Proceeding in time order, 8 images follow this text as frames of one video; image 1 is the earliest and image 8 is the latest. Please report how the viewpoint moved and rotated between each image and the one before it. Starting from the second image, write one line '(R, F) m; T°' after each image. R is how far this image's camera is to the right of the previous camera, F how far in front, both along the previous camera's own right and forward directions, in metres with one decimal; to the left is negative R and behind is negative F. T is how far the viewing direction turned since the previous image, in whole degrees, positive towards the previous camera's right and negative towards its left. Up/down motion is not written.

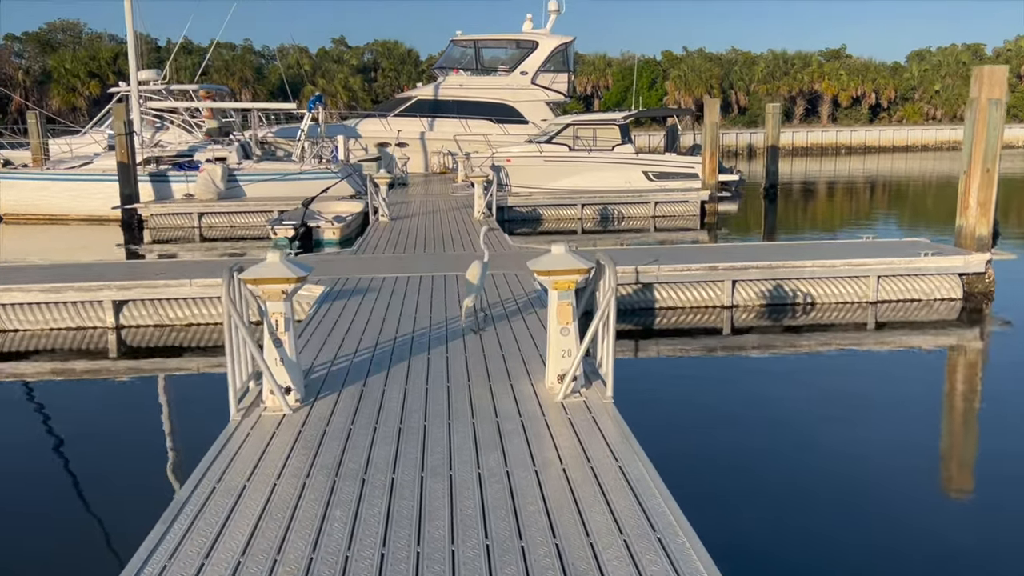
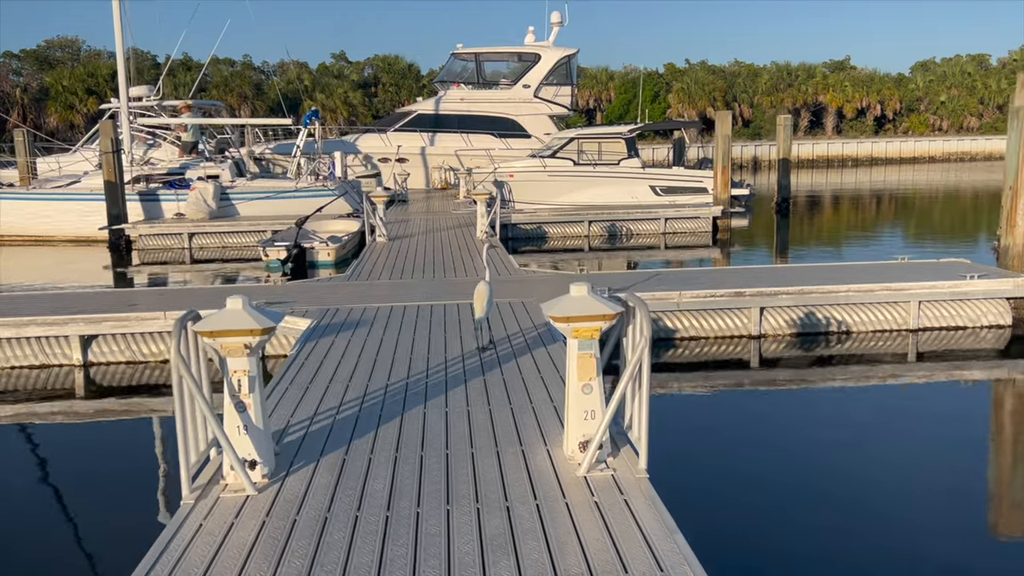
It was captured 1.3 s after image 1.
(0.0, +0.9) m; 0°
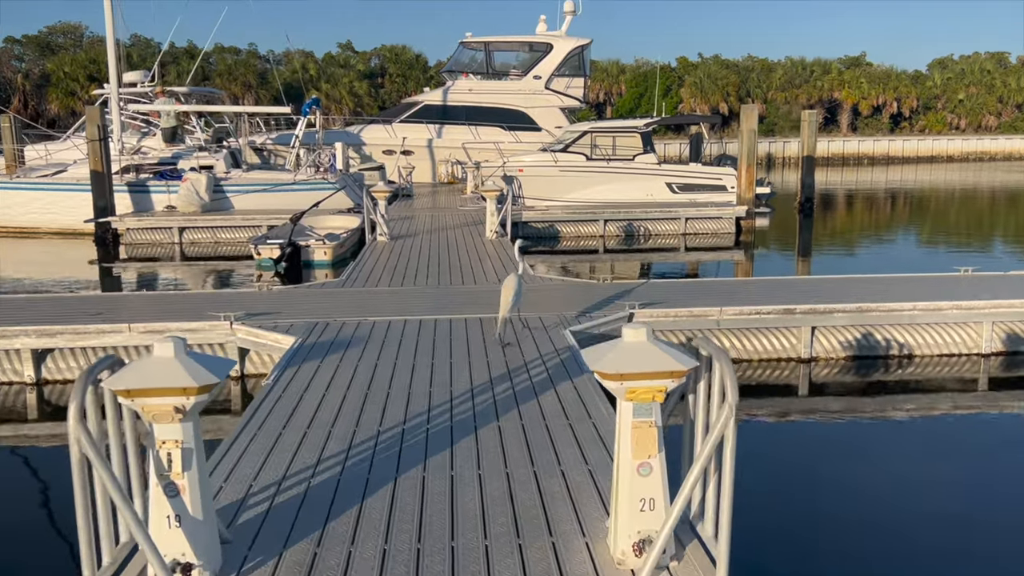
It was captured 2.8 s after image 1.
(-0.1, +1.2) m; 0°
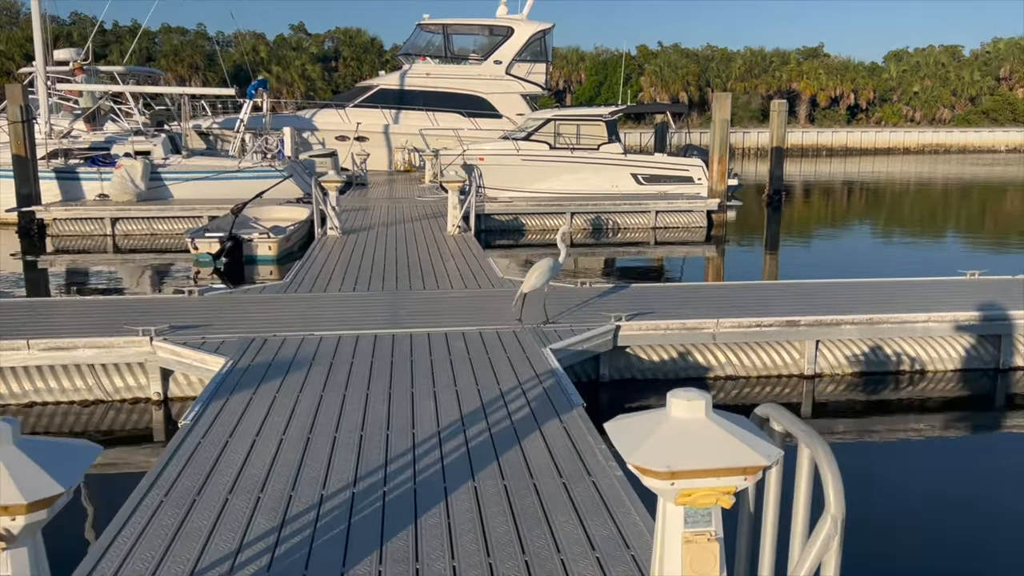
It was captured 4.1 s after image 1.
(-0.1, +1.0) m; +3°
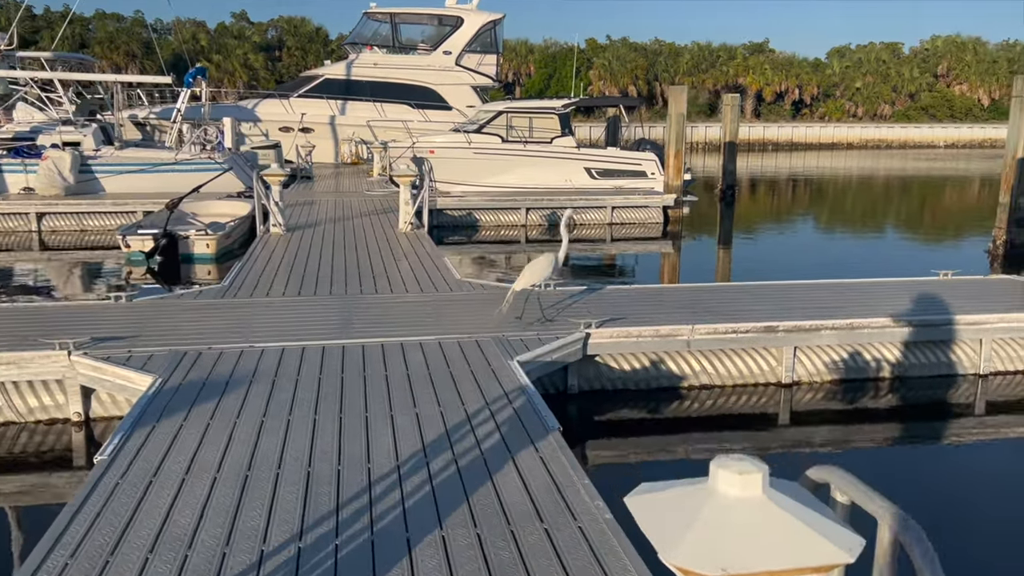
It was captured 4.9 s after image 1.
(-0.1, +0.5) m; +3°
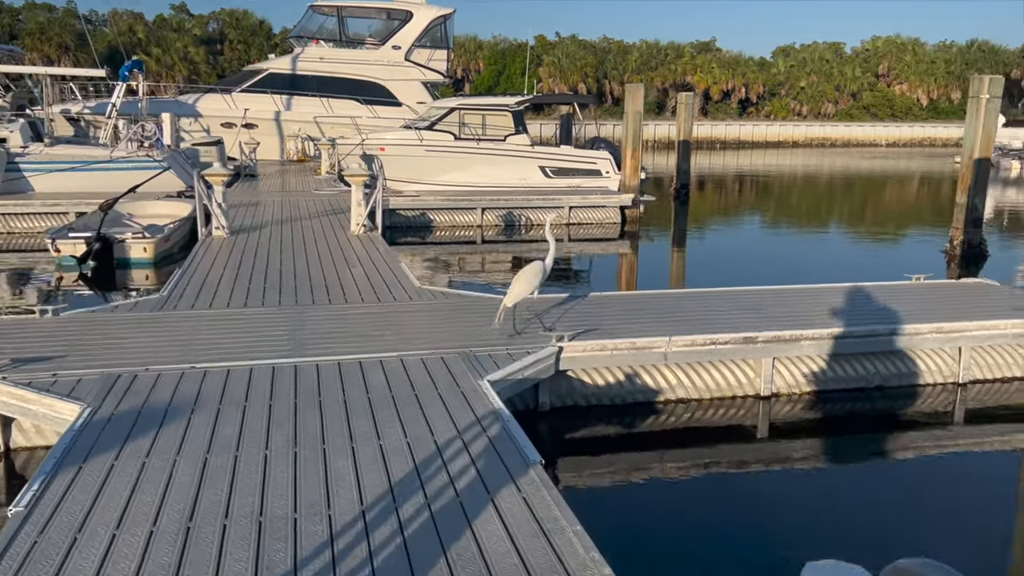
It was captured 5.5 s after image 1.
(-0.1, +0.5) m; +3°
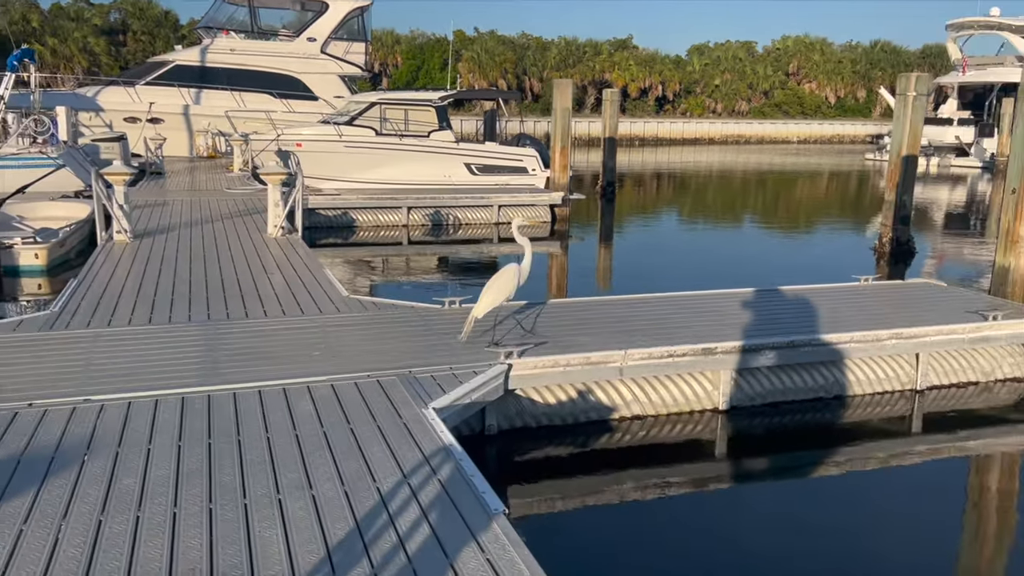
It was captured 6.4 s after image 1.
(-0.1, +0.6) m; +5°
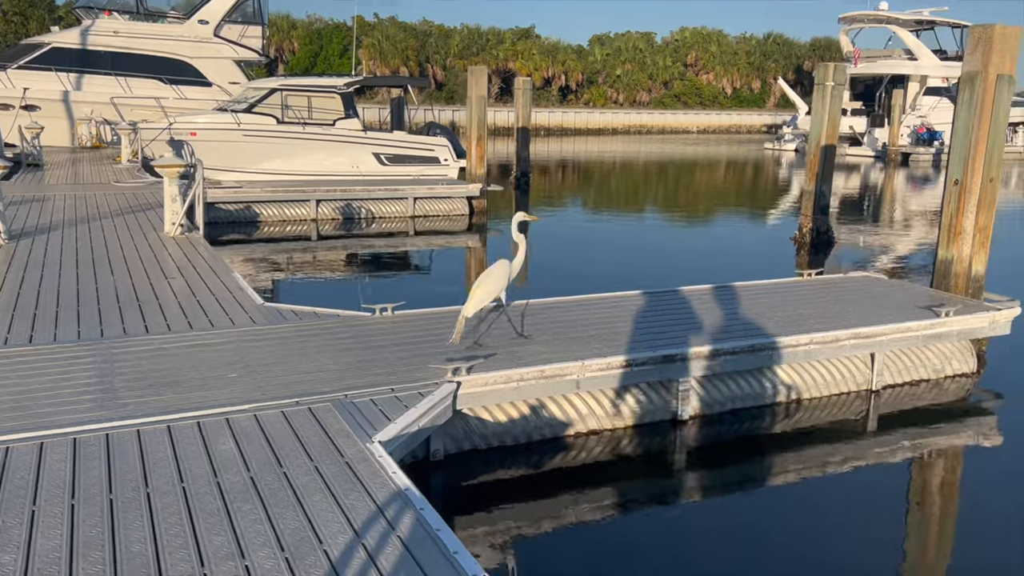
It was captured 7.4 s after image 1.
(-0.3, +0.6) m; +7°
